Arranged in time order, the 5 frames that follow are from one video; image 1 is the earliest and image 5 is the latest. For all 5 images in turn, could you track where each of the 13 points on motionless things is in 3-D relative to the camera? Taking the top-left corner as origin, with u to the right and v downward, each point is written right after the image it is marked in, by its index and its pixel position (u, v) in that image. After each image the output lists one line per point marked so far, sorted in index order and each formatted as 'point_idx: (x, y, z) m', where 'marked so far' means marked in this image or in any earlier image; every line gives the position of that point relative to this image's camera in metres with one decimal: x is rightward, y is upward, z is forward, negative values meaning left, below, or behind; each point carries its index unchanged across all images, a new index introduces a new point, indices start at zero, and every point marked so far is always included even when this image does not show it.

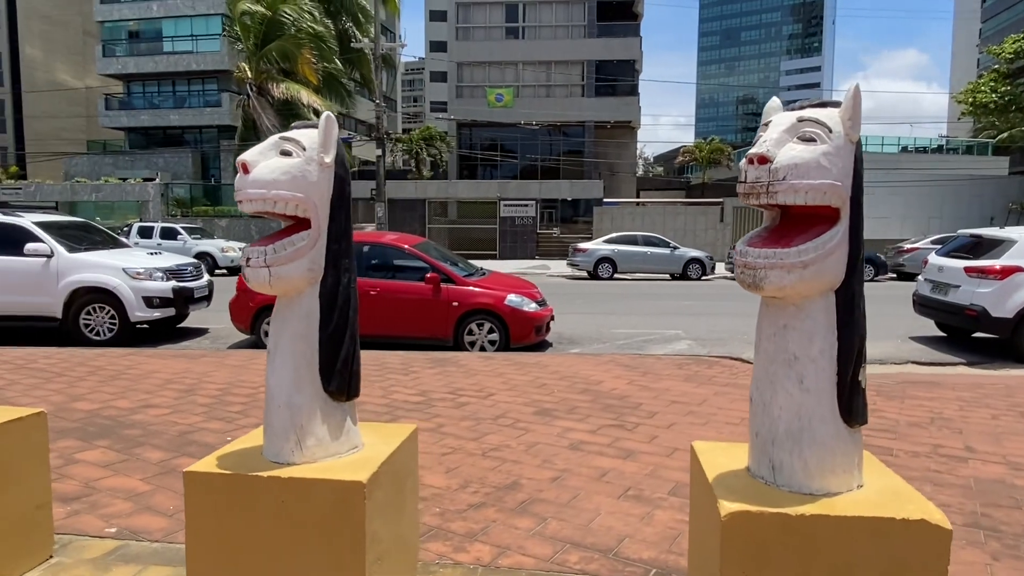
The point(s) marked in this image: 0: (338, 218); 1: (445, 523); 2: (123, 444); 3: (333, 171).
0: (-0.6, +0.2, +2.2) m
1: (-0.3, -1.1, +3.3) m
2: (-2.6, -1.0, +4.4) m
3: (-0.6, +0.4, +2.2) m
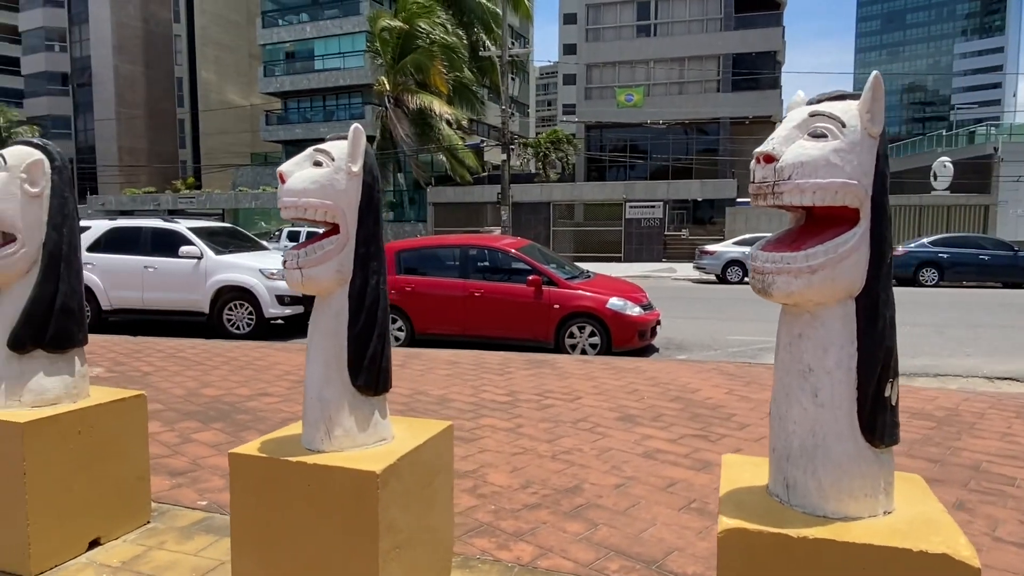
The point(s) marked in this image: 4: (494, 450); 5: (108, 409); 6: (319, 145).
0: (-0.5, +0.2, +2.3) m
1: (-0.1, -1.2, +3.3) m
2: (-2.0, -1.0, +4.9) m
3: (-0.5, +0.4, +2.3) m
4: (-0.1, -1.1, +4.4) m
5: (-1.8, -0.5, +3.0) m
6: (-0.7, +0.5, +2.3) m
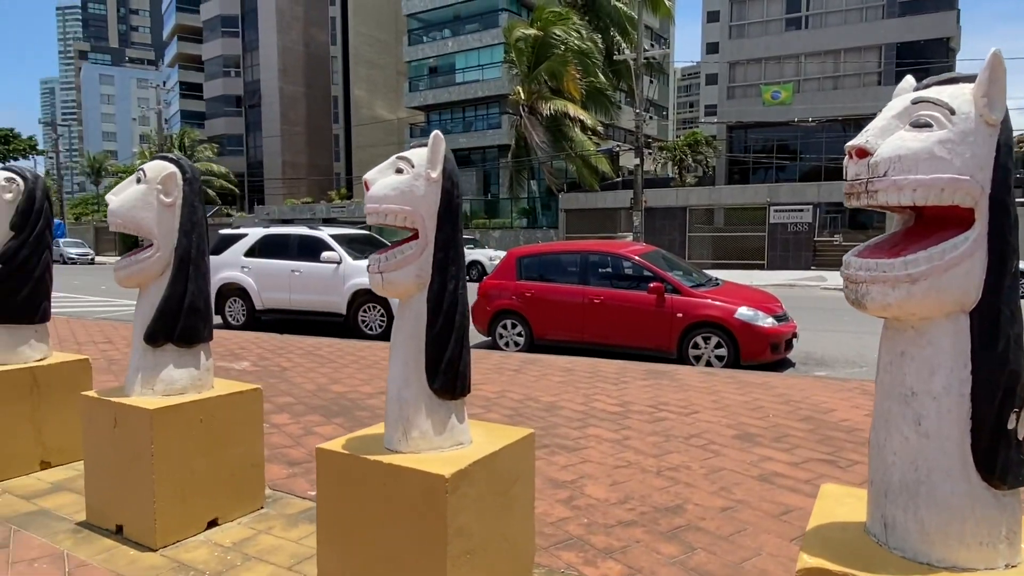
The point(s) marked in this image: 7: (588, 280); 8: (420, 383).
0: (-0.2, +0.2, +2.3) m
1: (+0.4, -1.2, +3.2) m
2: (-1.2, -1.0, +5.2) m
3: (-0.2, +0.4, +2.3) m
4: (+0.5, -1.1, +4.3) m
5: (-1.4, -0.5, +3.2) m
6: (-0.4, +0.5, +2.4) m
7: (+1.0, +0.1, +8.9) m
8: (-0.3, -0.3, +2.4) m
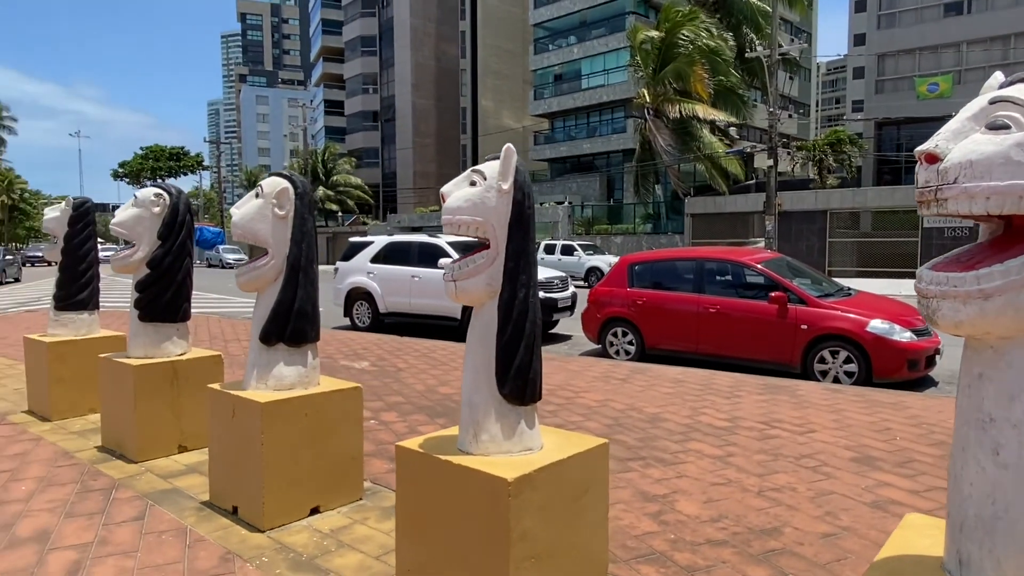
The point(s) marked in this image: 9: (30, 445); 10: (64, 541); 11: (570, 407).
0: (0.0, +0.2, +2.4) m
1: (+0.7, -1.2, +3.2) m
2: (-0.5, -1.1, +5.4) m
3: (0.0, +0.3, +2.4) m
4: (+1.1, -1.2, +4.2) m
5: (-1.0, -0.6, +3.5) m
6: (-0.1, +0.4, +2.5) m
7: (+2.5, 0.0, +8.7) m
8: (-0.1, -0.4, +2.4) m
9: (-3.3, -1.1, +4.7) m
10: (-2.1, -1.2, +3.2) m
11: (+0.5, -1.1, +6.1) m
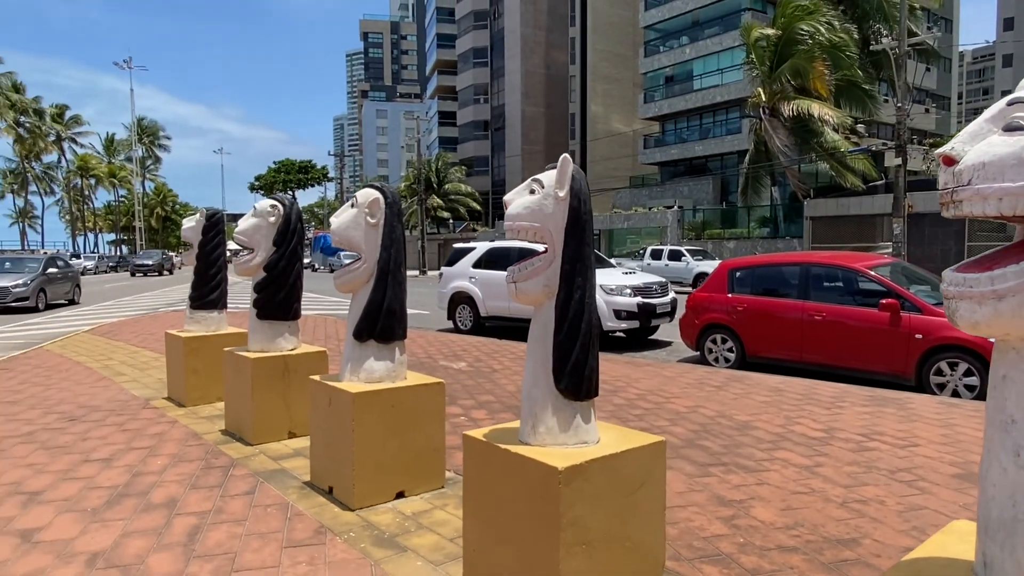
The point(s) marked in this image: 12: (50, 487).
0: (+0.2, +0.2, +2.5) m
1: (+1.1, -1.2, +3.2) m
2: (+0.2, -1.1, +5.5) m
3: (+0.2, +0.3, +2.5) m
4: (+1.6, -1.2, +4.1) m
5: (-0.6, -0.6, +3.8) m
6: (+0.1, +0.4, +2.7) m
7: (+3.7, -0.1, +8.3) m
8: (+0.1, -0.4, +2.6) m
9: (-2.7, -1.1, +5.3) m
10: (-1.8, -1.2, +3.6) m
11: (+1.3, -1.1, +6.1) m
12: (-2.7, -1.2, +4.0) m
